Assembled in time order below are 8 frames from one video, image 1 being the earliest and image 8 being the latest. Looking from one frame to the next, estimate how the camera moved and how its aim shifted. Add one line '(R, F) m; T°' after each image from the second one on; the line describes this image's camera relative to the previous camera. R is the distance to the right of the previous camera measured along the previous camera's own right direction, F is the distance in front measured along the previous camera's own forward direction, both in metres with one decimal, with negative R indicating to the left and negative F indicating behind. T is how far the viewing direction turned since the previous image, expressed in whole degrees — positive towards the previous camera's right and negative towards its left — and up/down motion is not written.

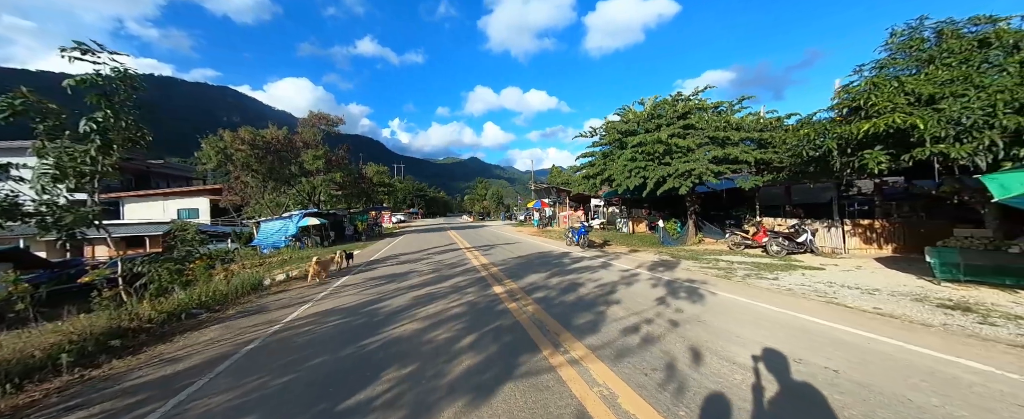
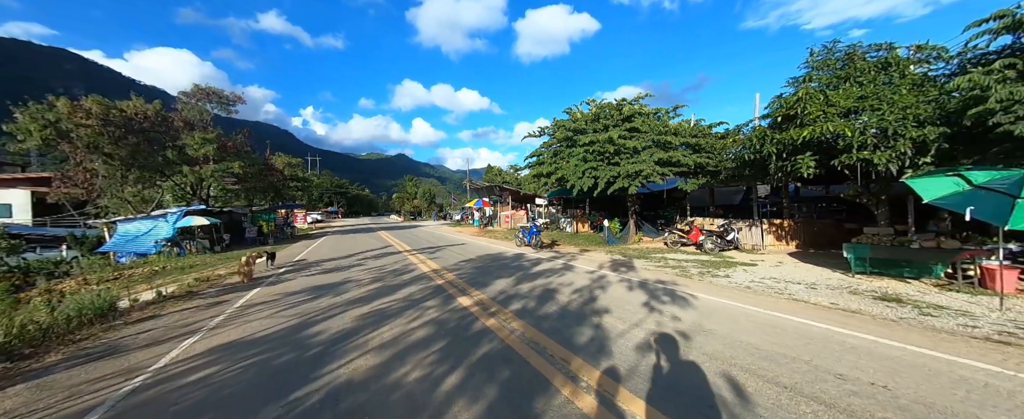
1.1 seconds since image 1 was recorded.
(-0.8, +1.1) m; +13°
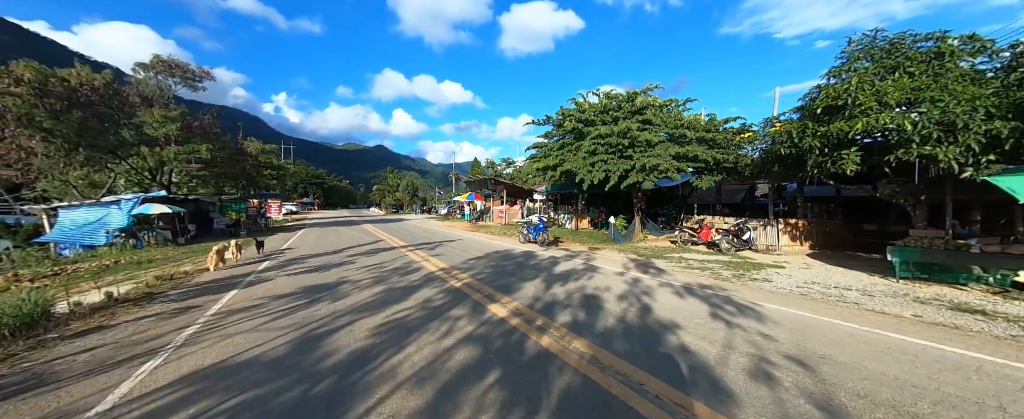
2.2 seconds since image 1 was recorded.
(-1.1, +1.0) m; +3°
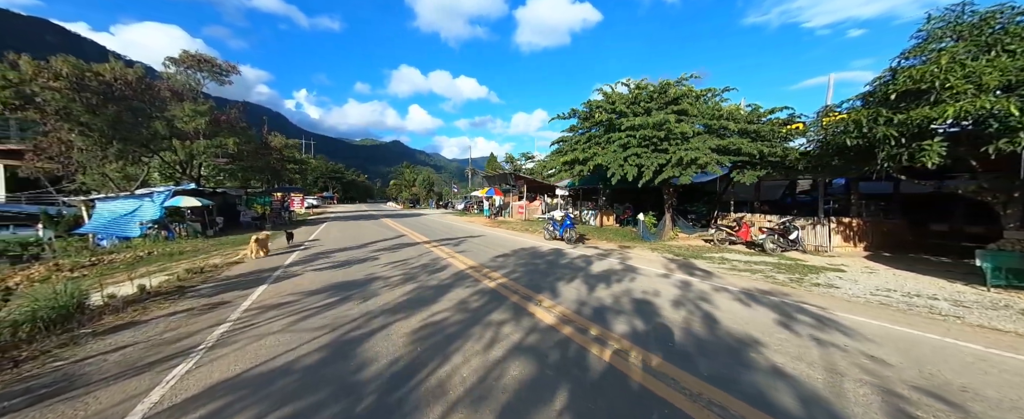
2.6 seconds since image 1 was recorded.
(-0.5, +0.5) m; -3°
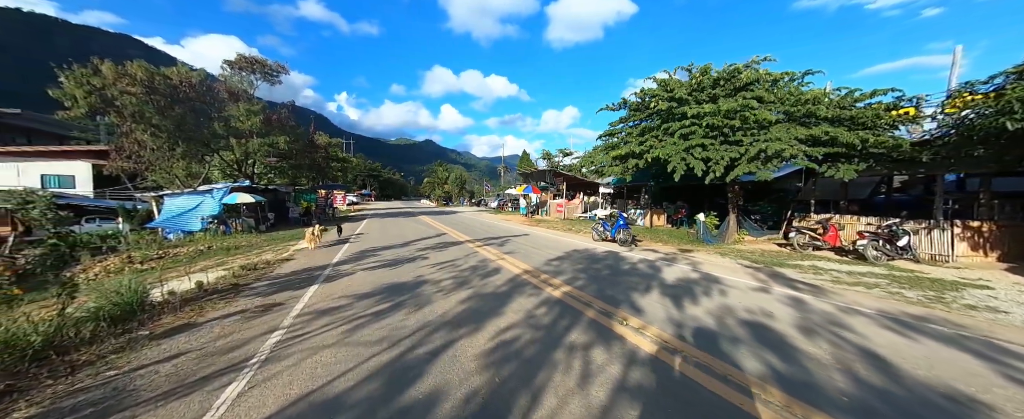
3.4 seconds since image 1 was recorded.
(-0.7, +0.8) m; -5°
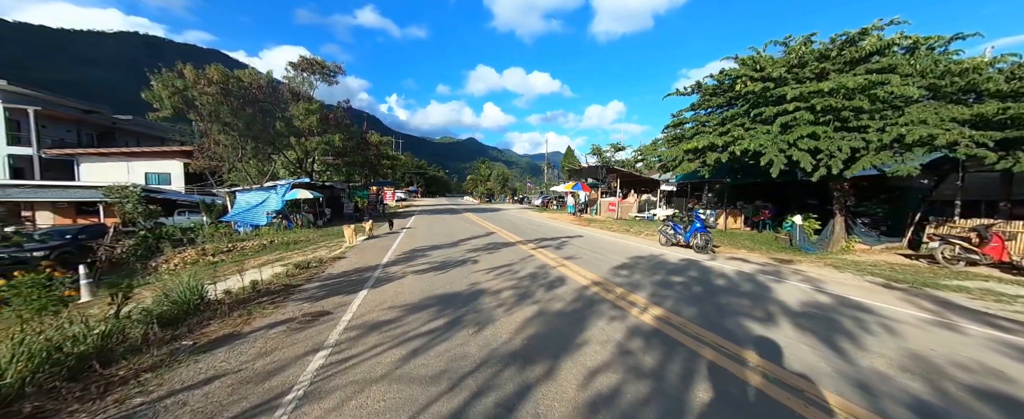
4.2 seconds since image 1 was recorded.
(-0.6, +1.0) m; -7°
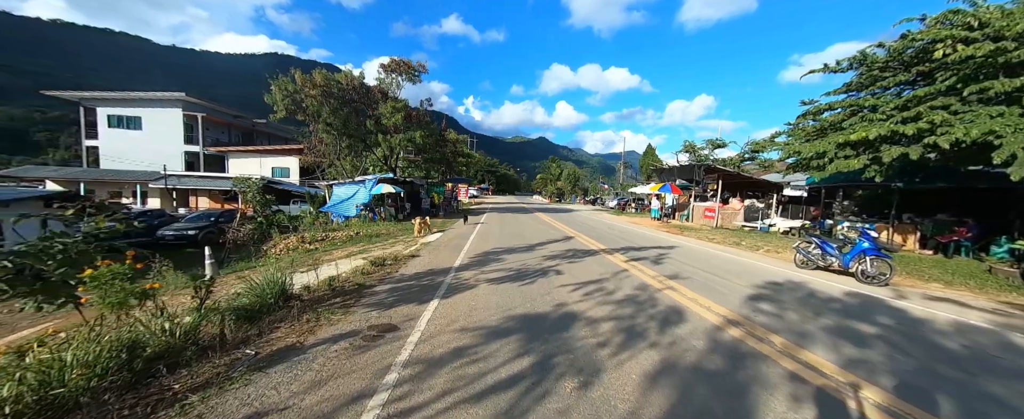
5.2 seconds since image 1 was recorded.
(-0.6, +1.2) m; -12°
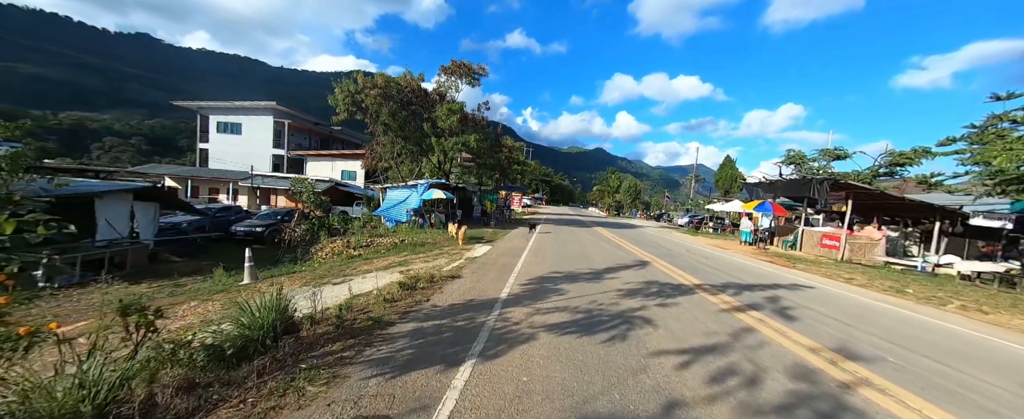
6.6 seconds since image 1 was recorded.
(-0.3, +2.1) m; -10°
